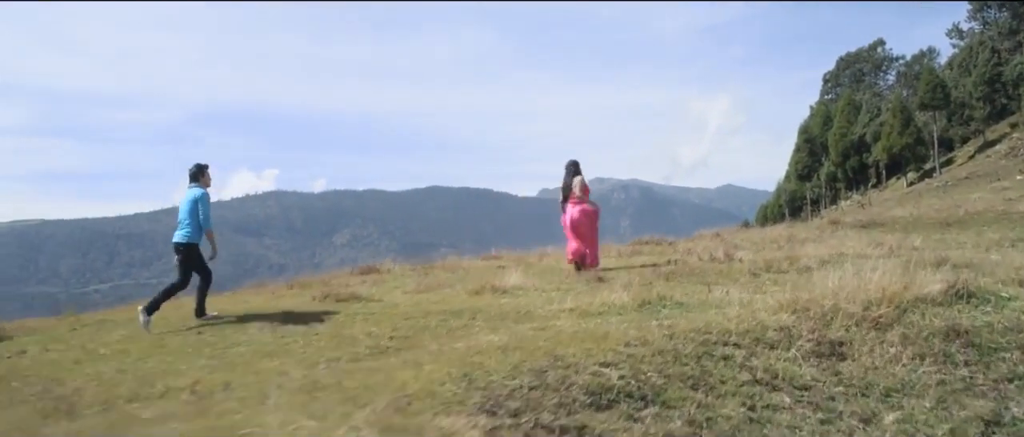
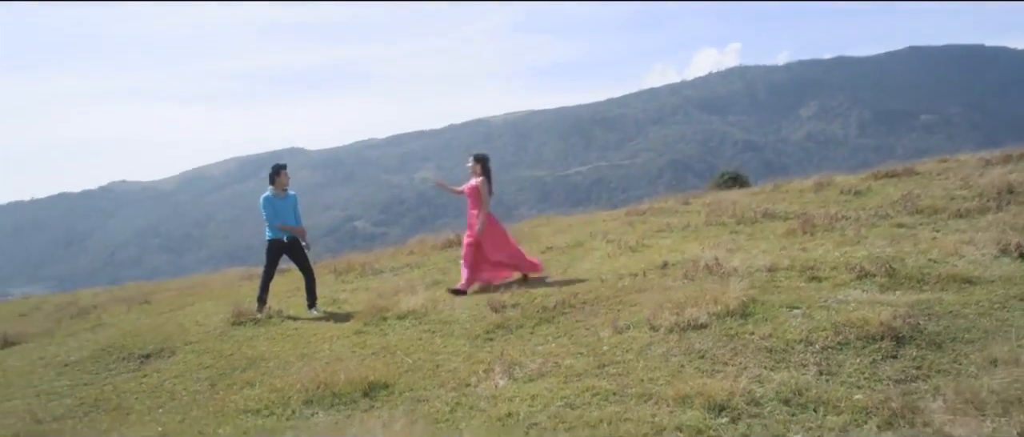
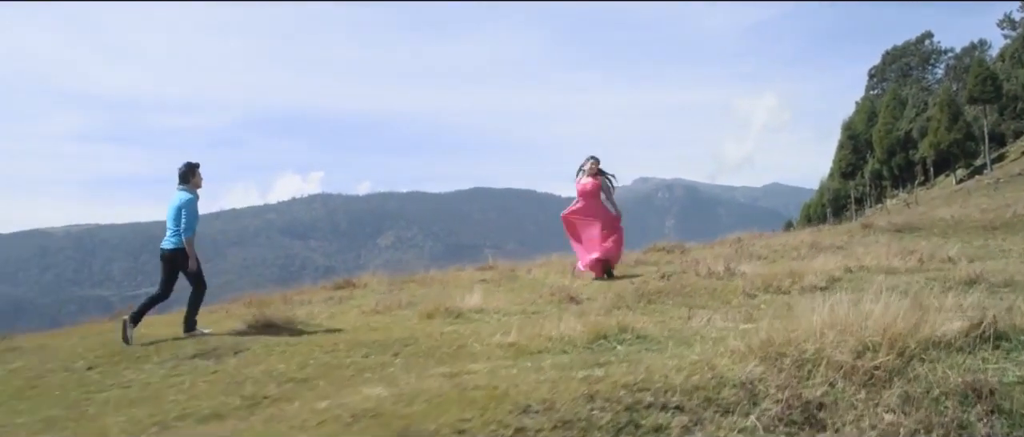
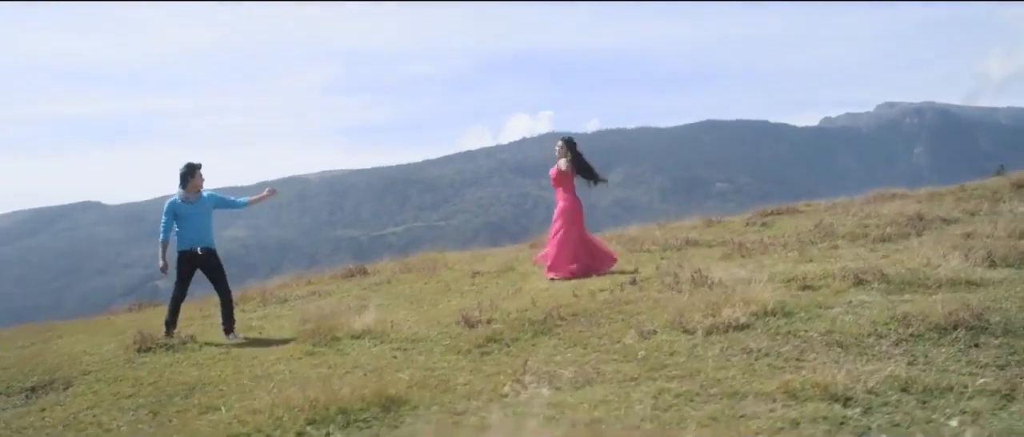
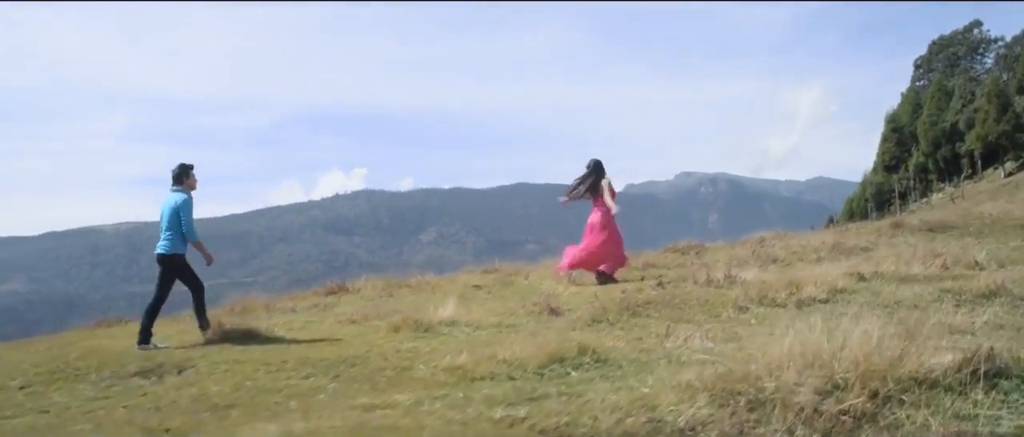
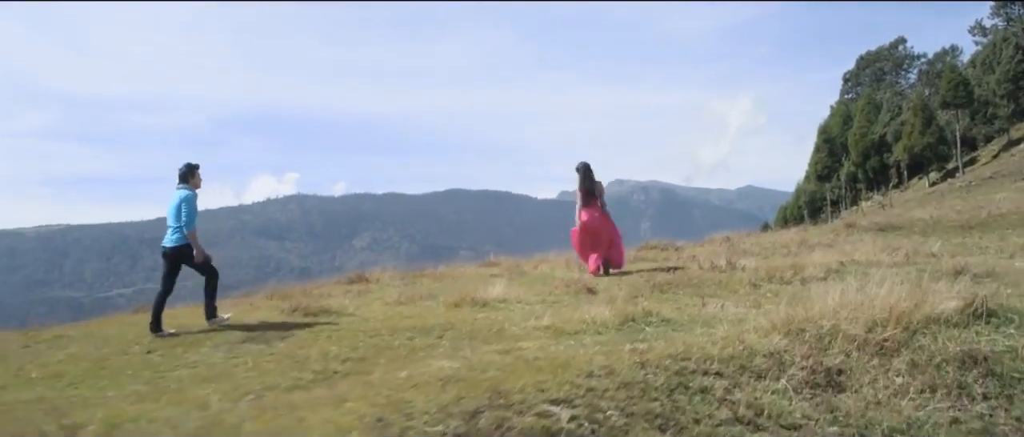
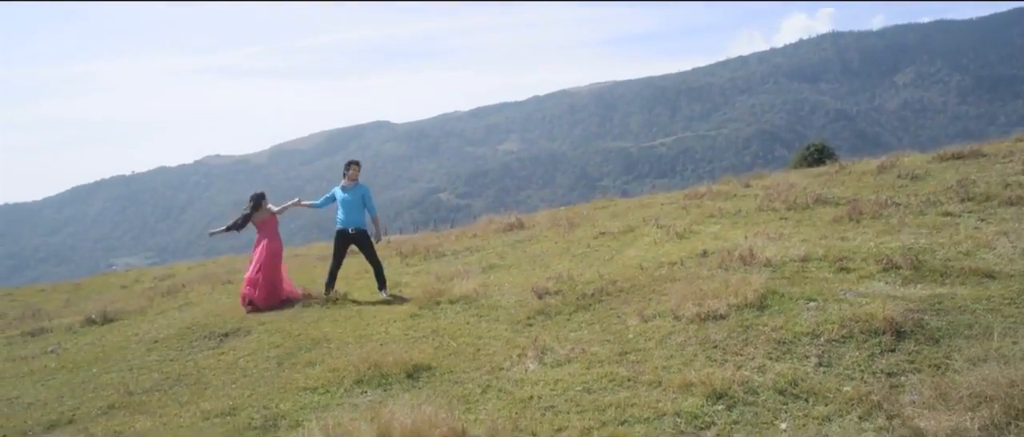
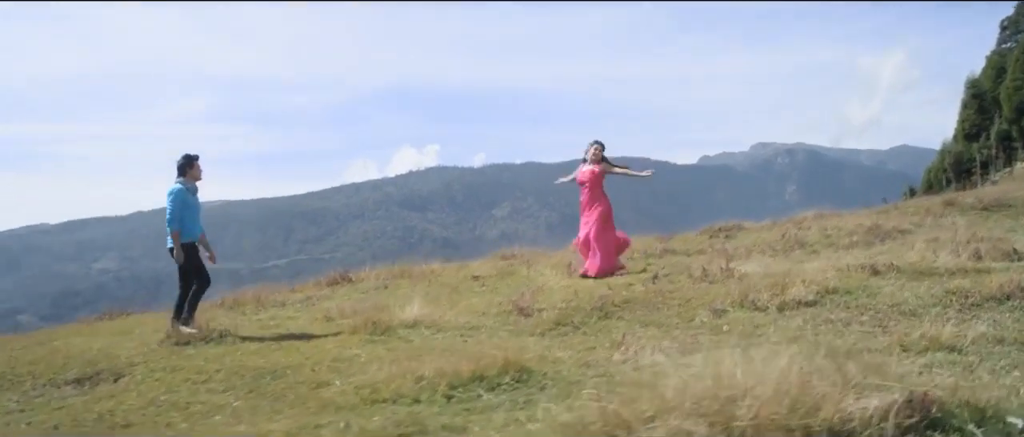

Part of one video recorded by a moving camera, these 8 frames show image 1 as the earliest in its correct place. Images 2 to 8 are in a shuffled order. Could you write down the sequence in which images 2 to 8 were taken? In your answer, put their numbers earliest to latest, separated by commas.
6, 3, 5, 8, 4, 2, 7
